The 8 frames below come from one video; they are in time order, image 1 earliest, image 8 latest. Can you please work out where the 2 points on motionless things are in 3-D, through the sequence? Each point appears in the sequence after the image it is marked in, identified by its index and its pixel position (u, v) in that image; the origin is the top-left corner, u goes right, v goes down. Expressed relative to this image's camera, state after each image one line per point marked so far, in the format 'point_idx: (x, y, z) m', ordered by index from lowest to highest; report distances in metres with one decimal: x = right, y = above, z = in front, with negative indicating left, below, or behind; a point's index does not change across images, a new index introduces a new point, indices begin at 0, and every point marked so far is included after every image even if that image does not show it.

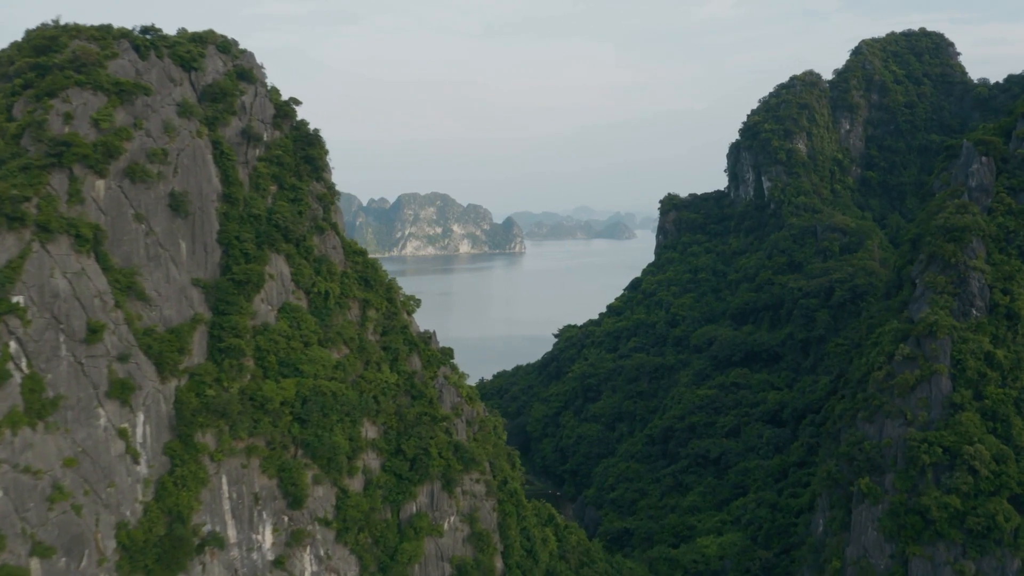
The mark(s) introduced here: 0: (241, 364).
0: (-5.5, -1.5, +18.9) m
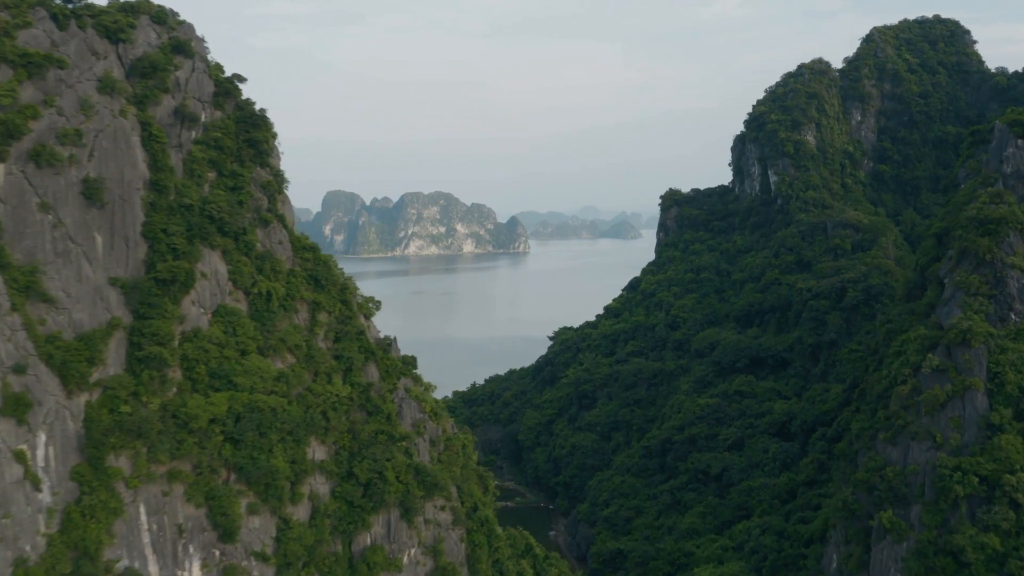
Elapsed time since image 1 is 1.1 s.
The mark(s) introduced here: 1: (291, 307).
0: (-6.1, -1.5, +16.4) m
1: (-4.4, -0.4, +18.5) m
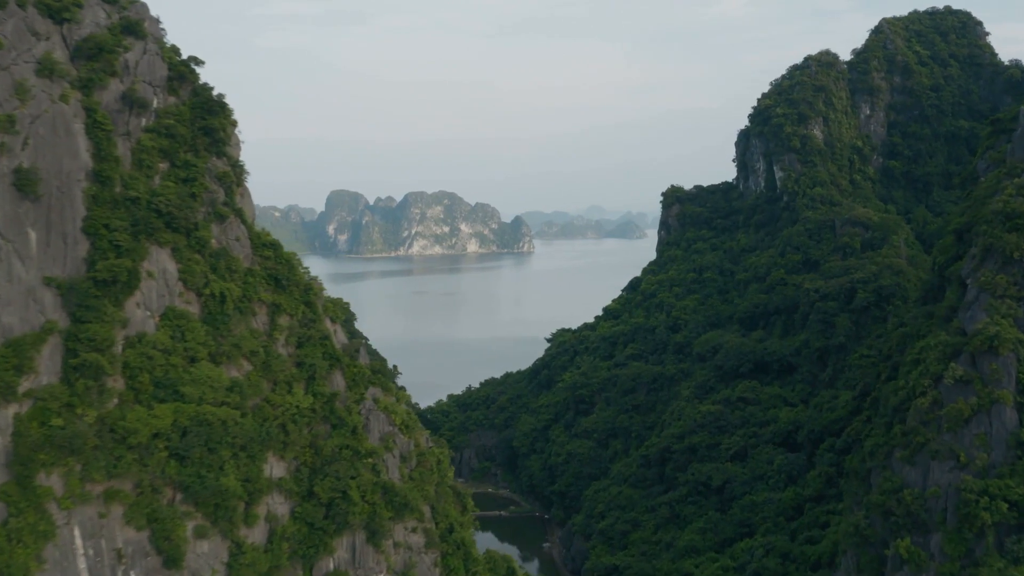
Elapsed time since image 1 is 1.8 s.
0: (-6.5, -1.6, +14.8) m
1: (-4.8, -0.4, +17.0) m
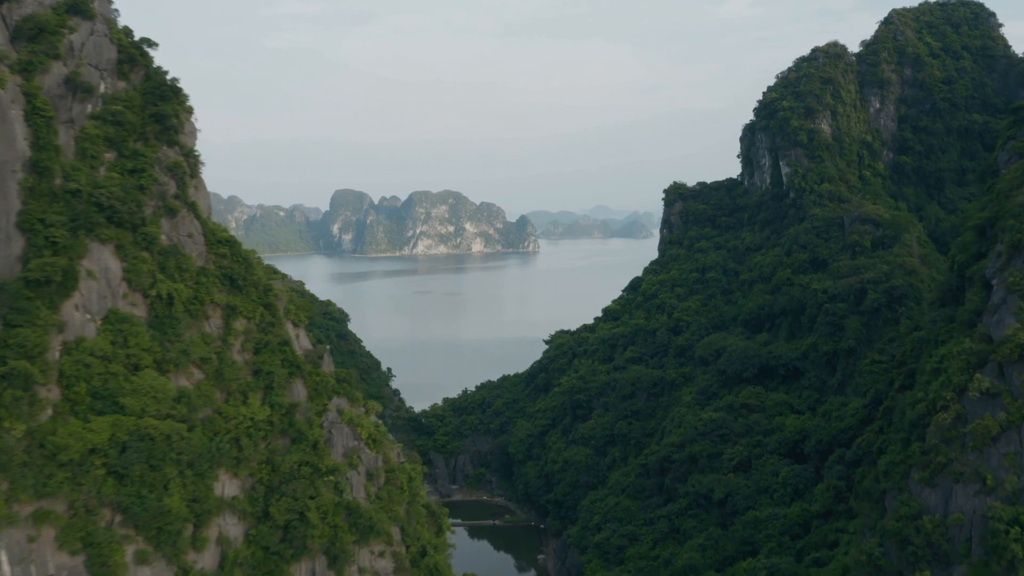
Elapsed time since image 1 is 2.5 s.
0: (-6.9, -1.6, +13.4) m
1: (-5.2, -0.4, +15.5) m
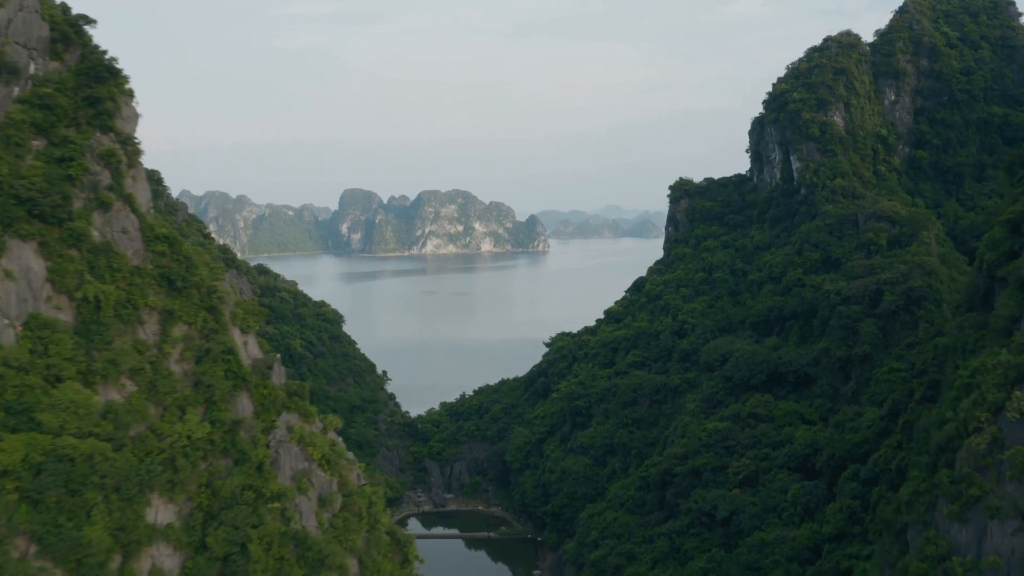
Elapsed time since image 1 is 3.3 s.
0: (-7.3, -1.6, +11.8) m
1: (-5.6, -0.5, +13.9) m
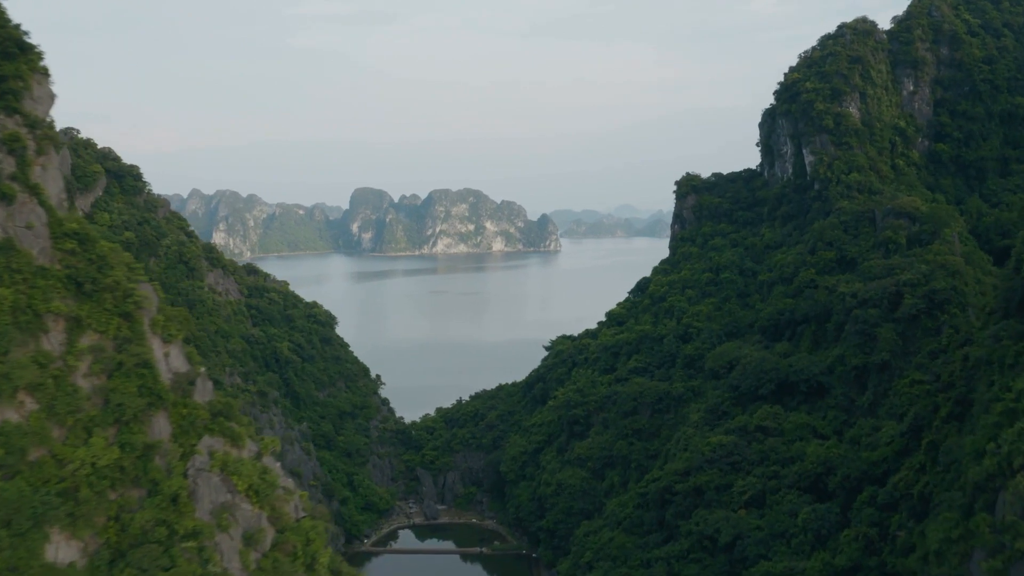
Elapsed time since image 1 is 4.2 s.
0: (-7.9, -1.6, +10.0) m
1: (-6.1, -0.5, +12.0) m
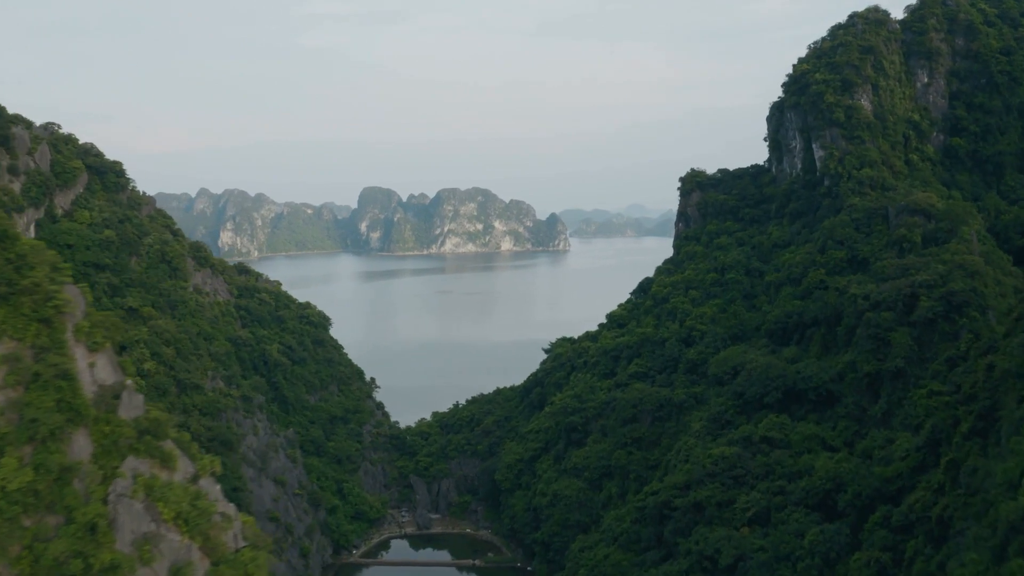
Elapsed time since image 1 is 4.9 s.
0: (-8.3, -1.7, +8.6) m
1: (-6.5, -0.5, +10.7) m
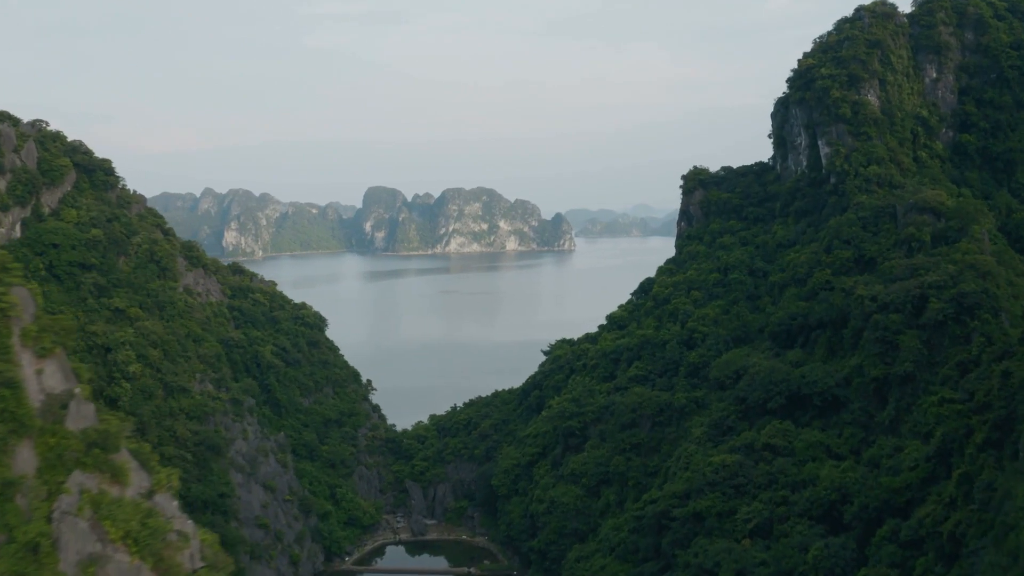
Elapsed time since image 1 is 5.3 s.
0: (-8.6, -1.7, +7.8) m
1: (-6.7, -0.5, +9.9) m
